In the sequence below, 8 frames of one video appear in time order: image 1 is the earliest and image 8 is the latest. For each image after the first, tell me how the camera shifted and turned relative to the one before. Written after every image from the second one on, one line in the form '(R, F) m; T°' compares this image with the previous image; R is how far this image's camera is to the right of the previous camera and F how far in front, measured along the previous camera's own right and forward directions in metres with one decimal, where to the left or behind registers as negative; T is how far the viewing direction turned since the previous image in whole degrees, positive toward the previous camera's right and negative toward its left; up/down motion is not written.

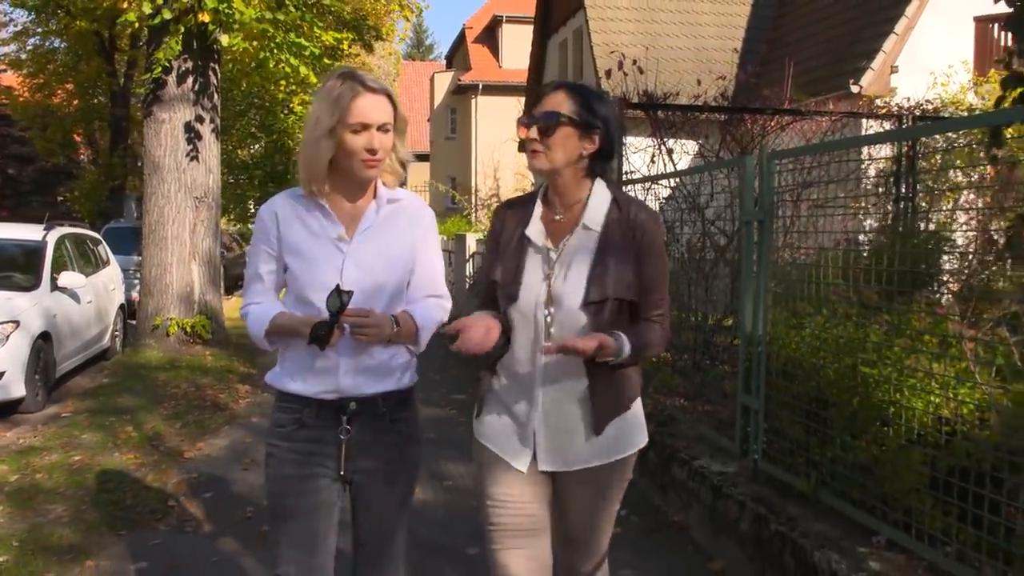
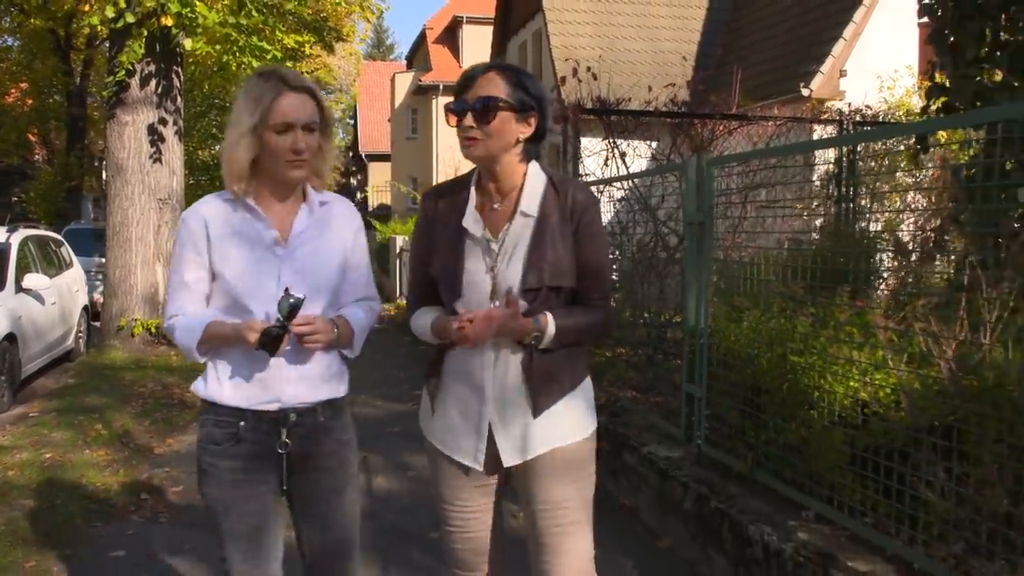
(0.0, -0.3) m; +2°
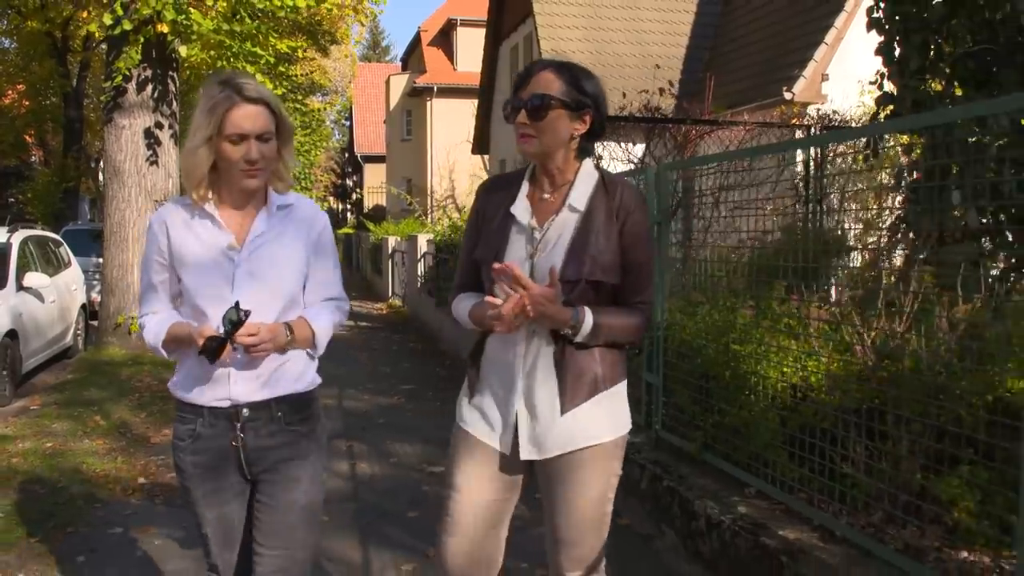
(+0.1, -0.4) m; 0°
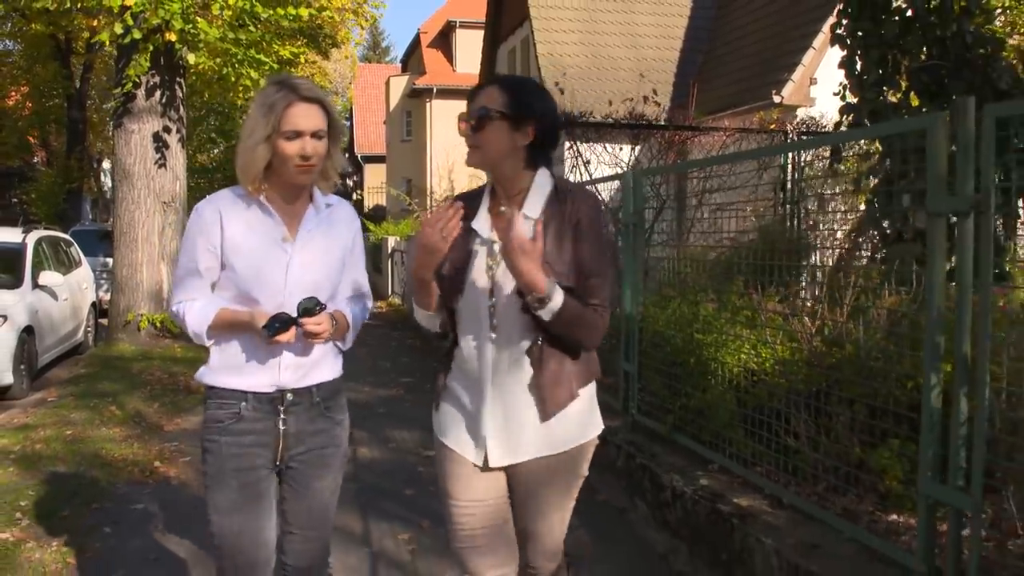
(+0.1, -0.5) m; 0°
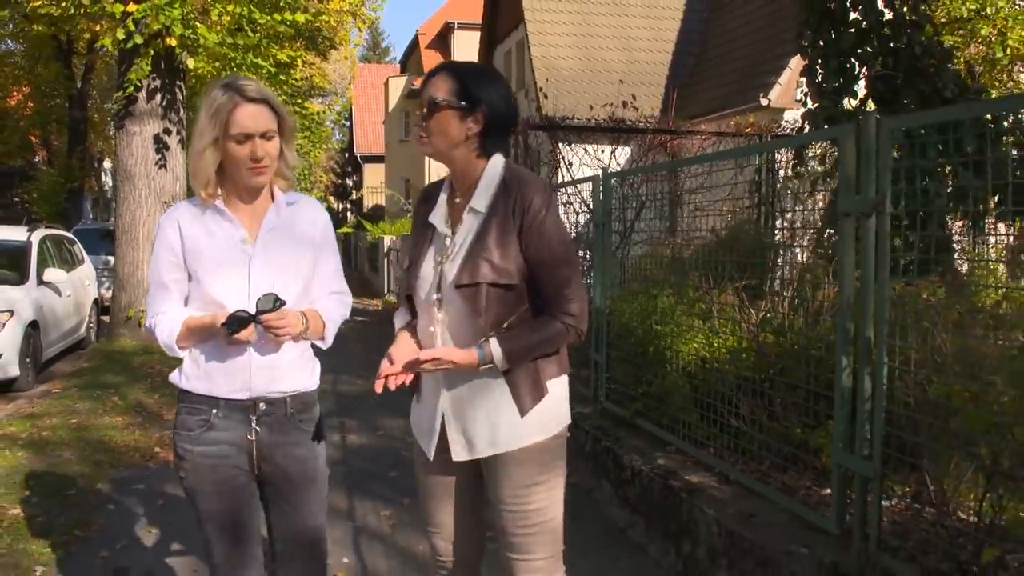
(+0.1, -0.4) m; 0°
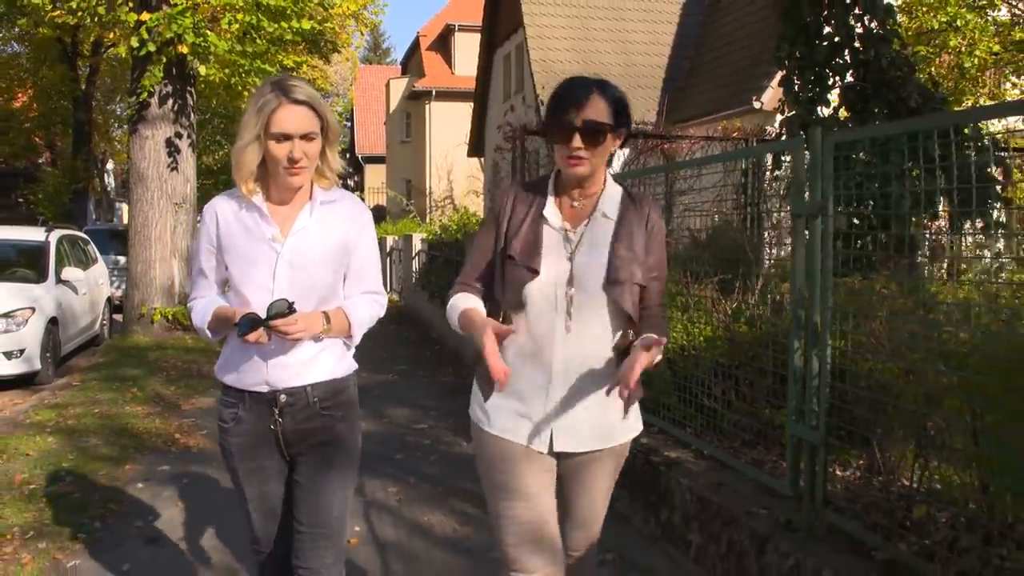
(0.0, -0.5) m; 0°
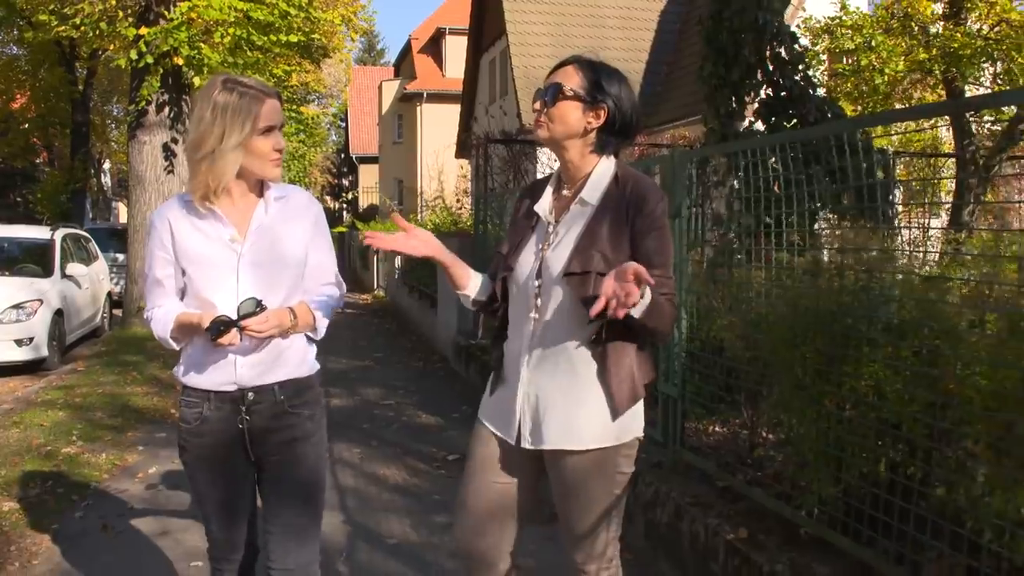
(+0.3, -1.0) m; 0°
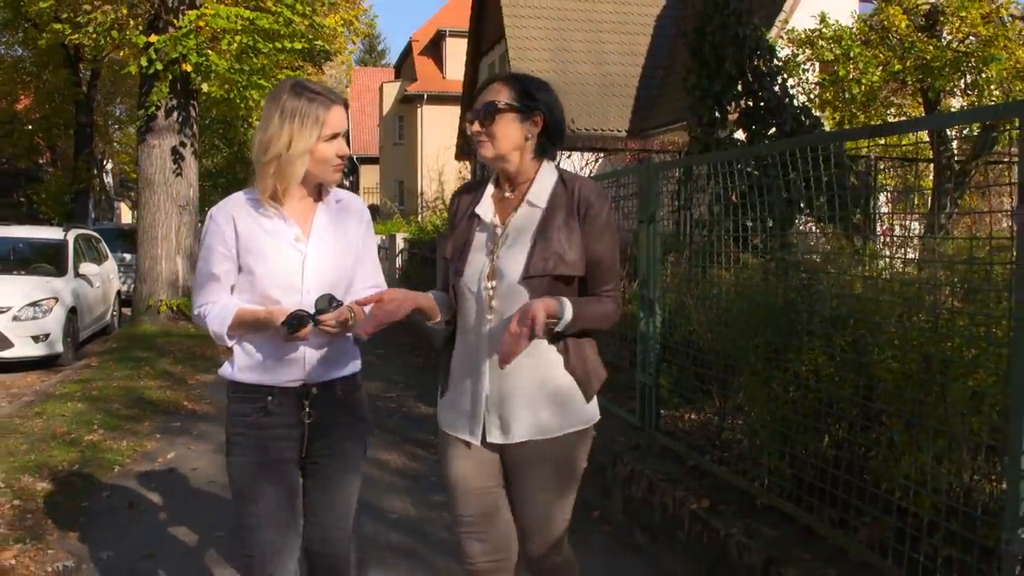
(+0.1, -0.5) m; 0°
